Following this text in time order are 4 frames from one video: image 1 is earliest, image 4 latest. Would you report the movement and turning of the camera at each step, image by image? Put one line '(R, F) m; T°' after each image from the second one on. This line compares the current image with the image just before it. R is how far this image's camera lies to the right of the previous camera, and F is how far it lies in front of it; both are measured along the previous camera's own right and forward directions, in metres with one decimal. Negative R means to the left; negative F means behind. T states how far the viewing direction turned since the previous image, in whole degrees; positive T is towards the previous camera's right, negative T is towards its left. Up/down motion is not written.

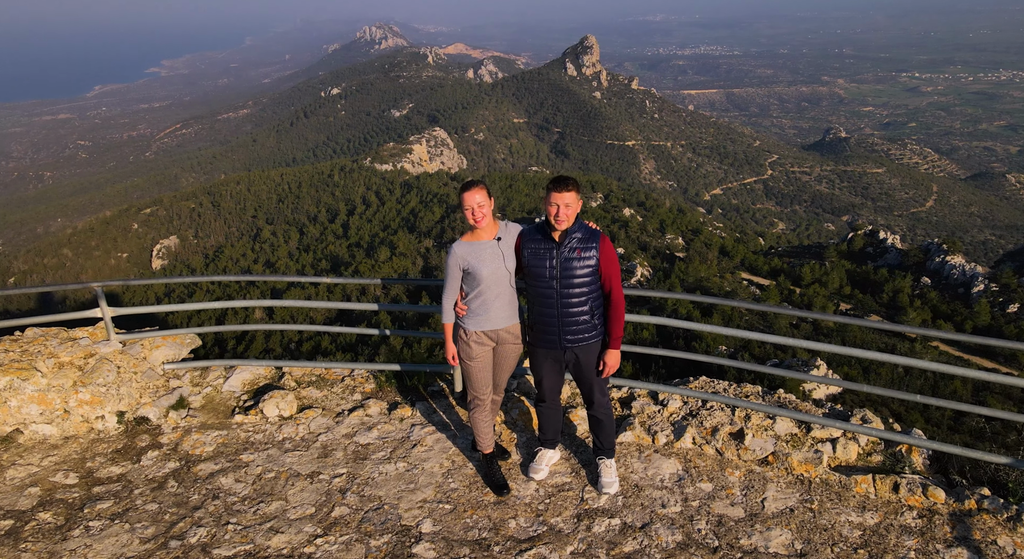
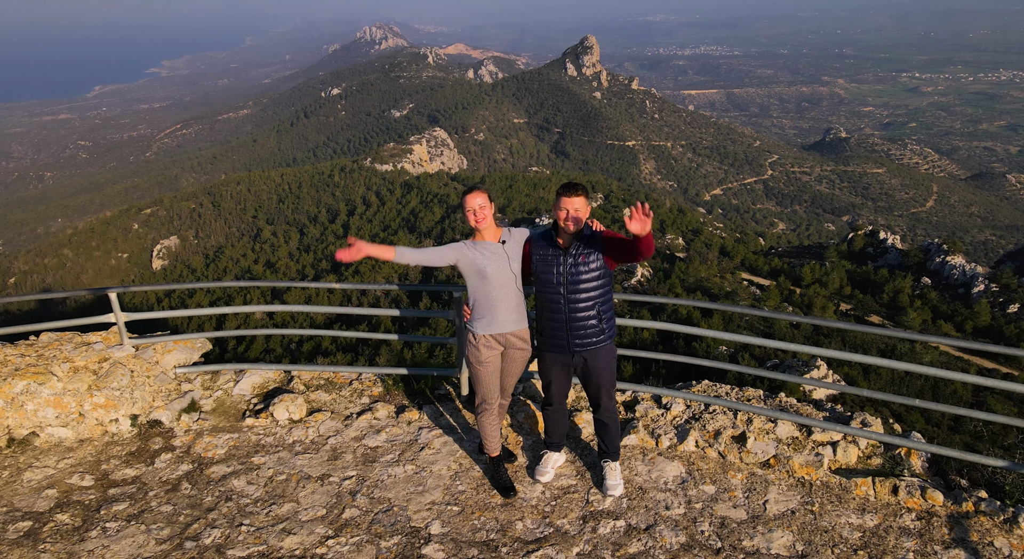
(0.0, -0.1) m; 0°
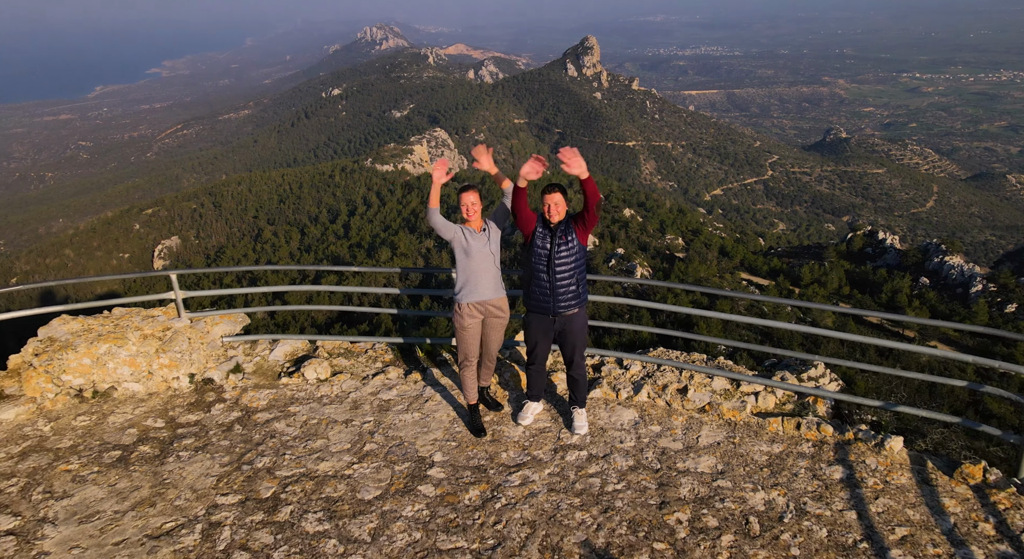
(+0.1, -0.9) m; 0°
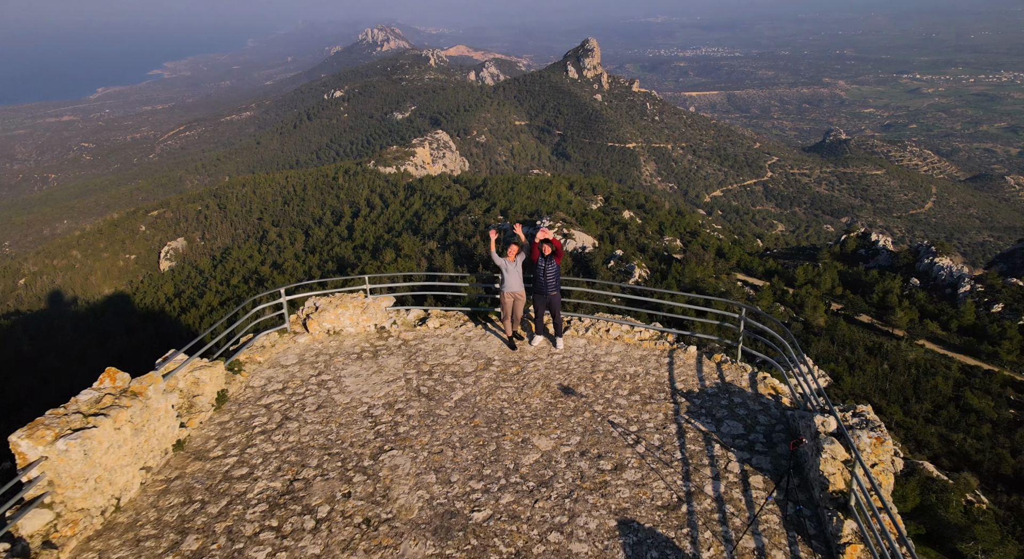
(-0.2, -5.2) m; 0°
